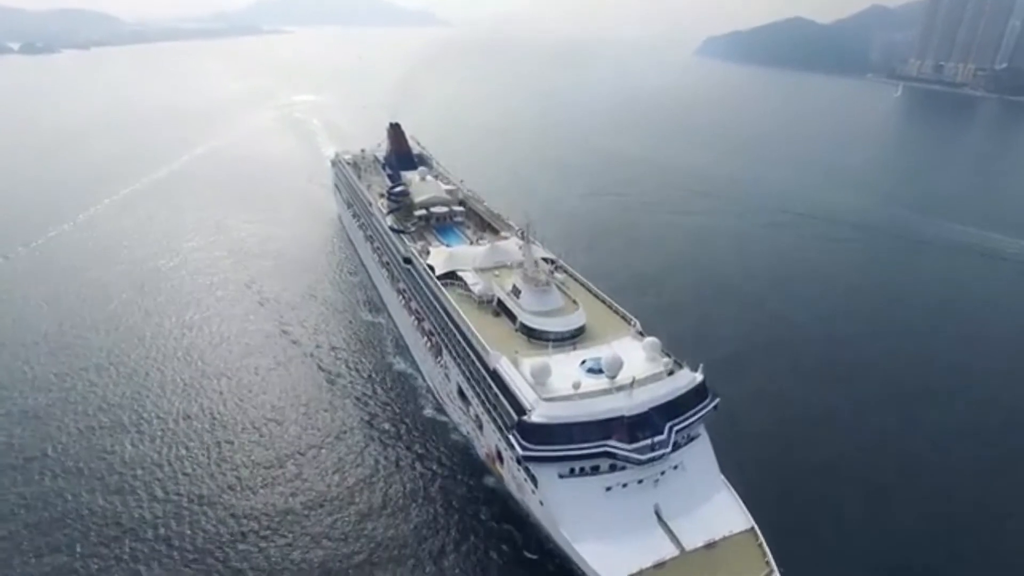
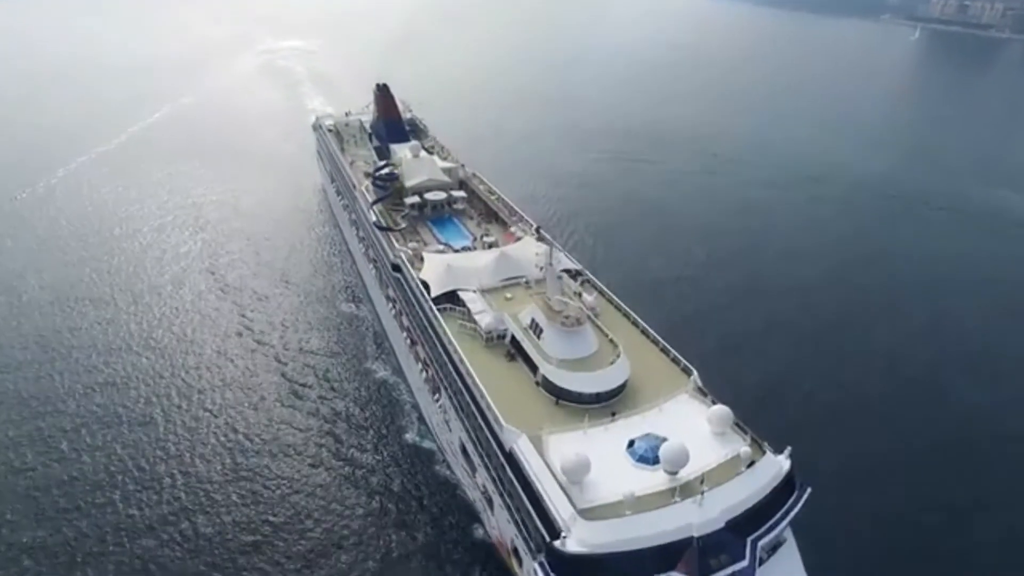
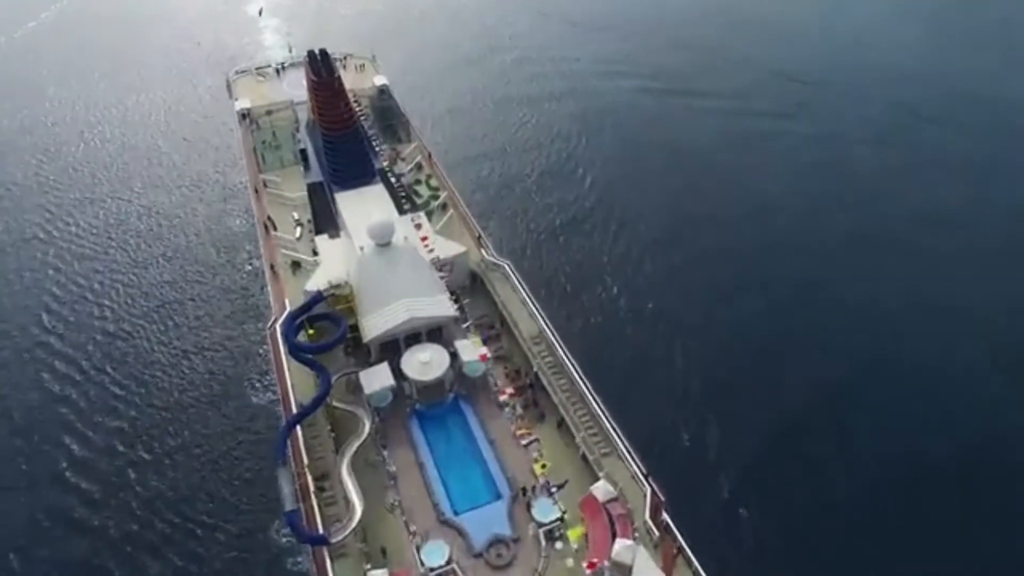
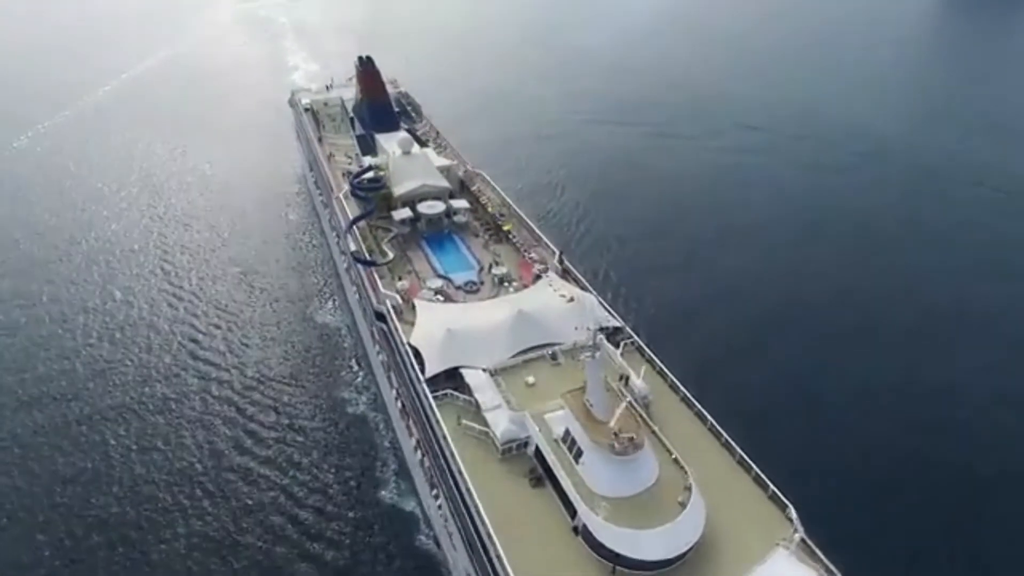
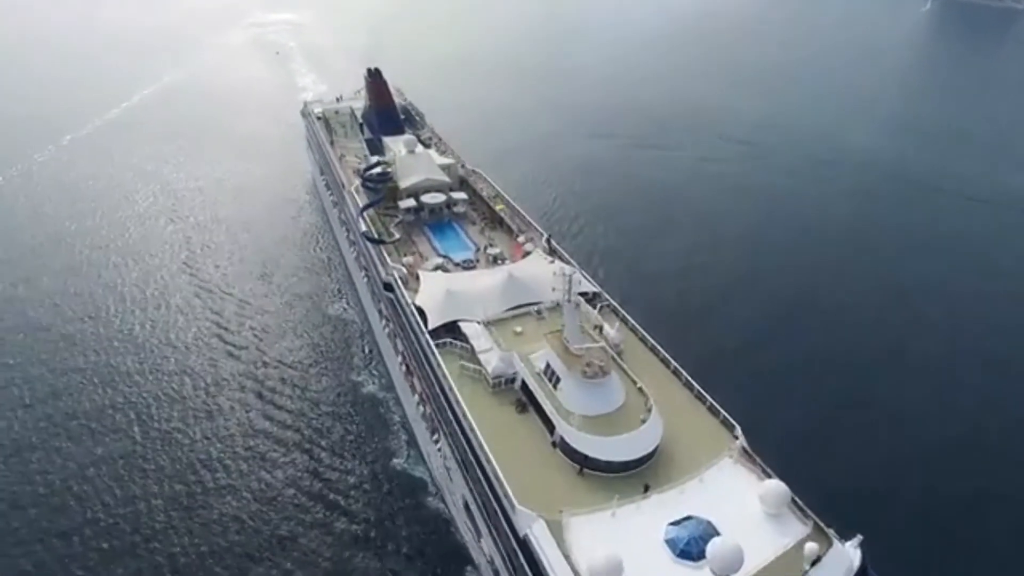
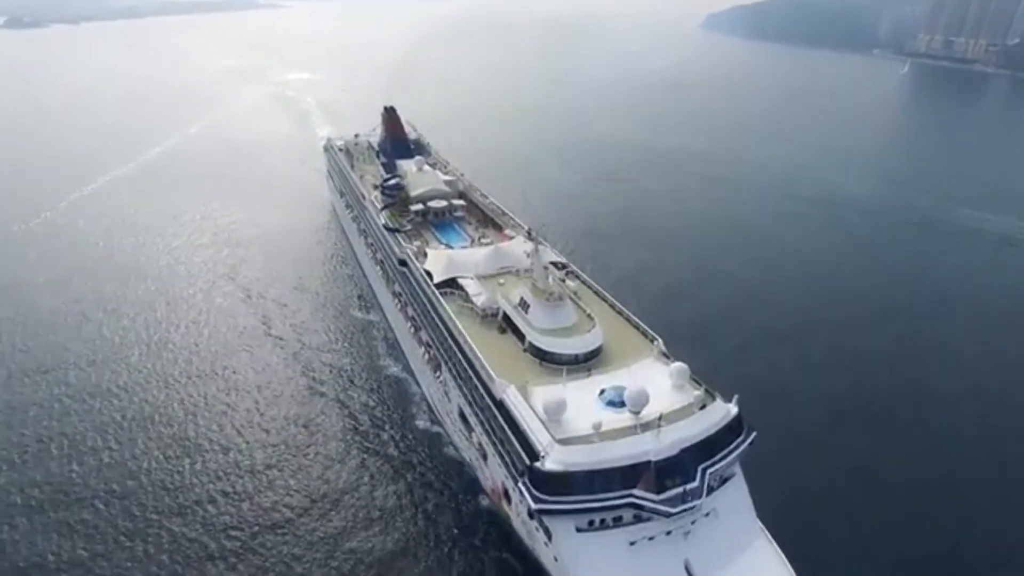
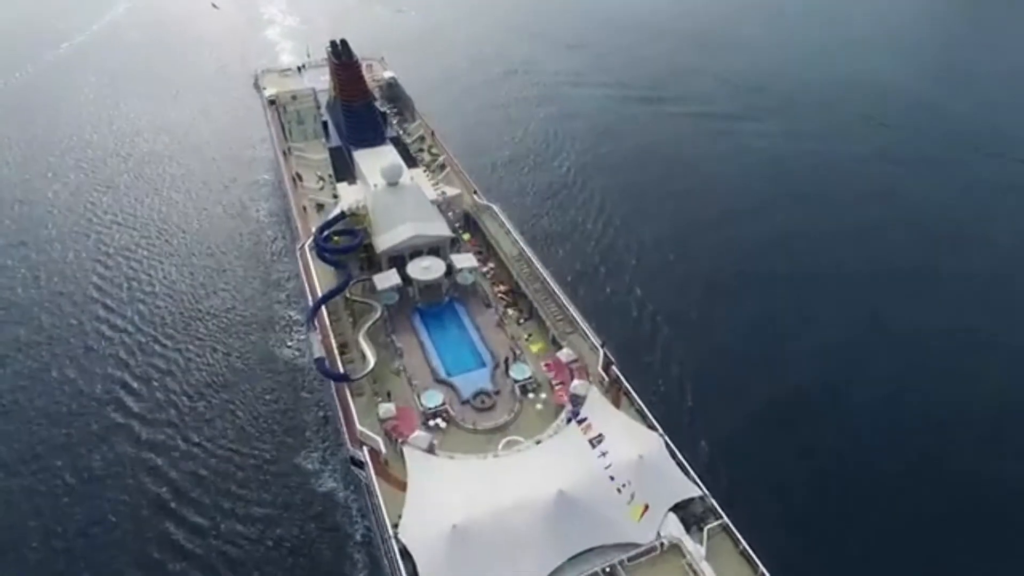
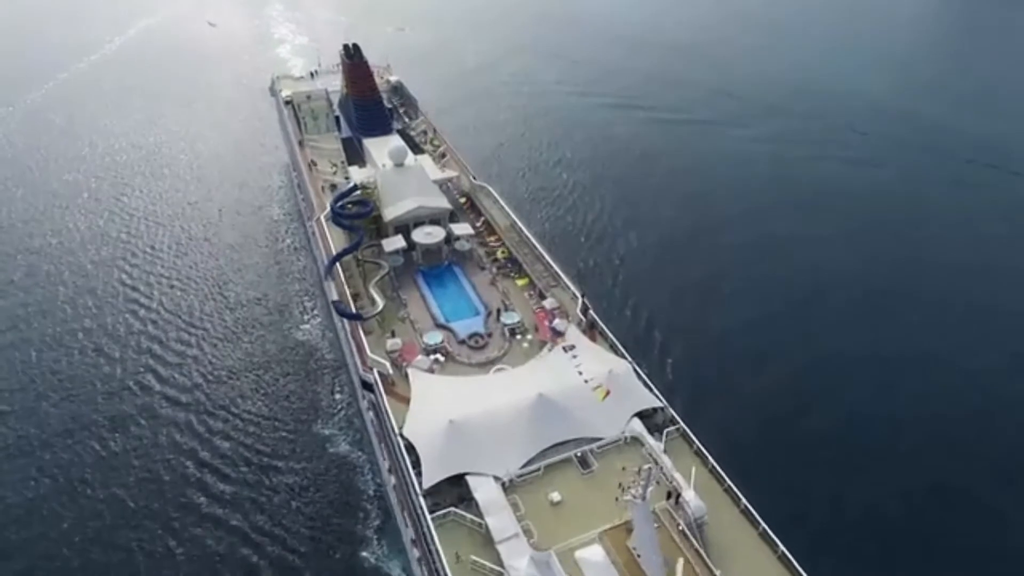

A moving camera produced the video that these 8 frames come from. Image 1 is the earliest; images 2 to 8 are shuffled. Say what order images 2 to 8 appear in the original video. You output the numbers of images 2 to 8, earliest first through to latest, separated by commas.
6, 2, 5, 4, 8, 7, 3
